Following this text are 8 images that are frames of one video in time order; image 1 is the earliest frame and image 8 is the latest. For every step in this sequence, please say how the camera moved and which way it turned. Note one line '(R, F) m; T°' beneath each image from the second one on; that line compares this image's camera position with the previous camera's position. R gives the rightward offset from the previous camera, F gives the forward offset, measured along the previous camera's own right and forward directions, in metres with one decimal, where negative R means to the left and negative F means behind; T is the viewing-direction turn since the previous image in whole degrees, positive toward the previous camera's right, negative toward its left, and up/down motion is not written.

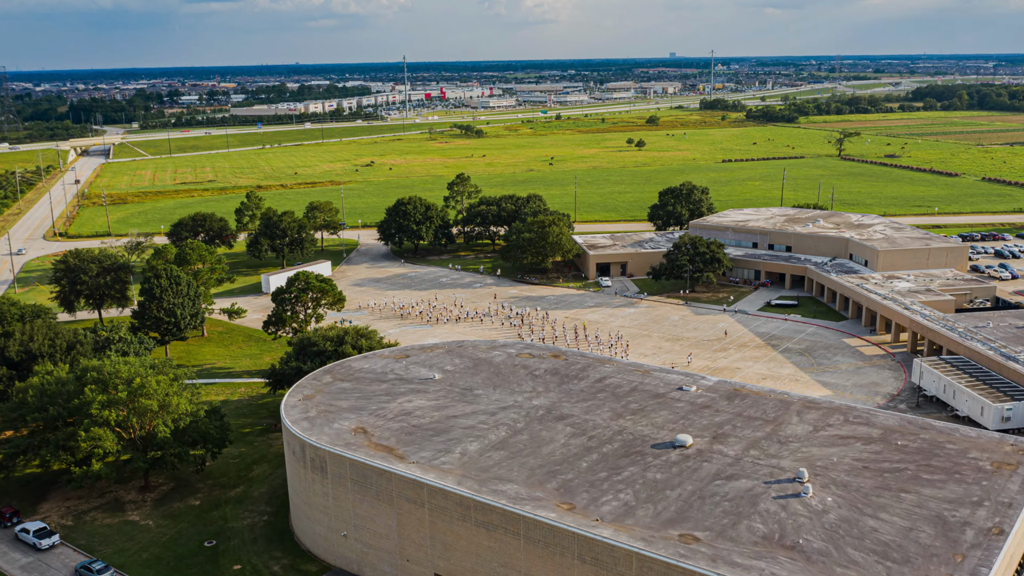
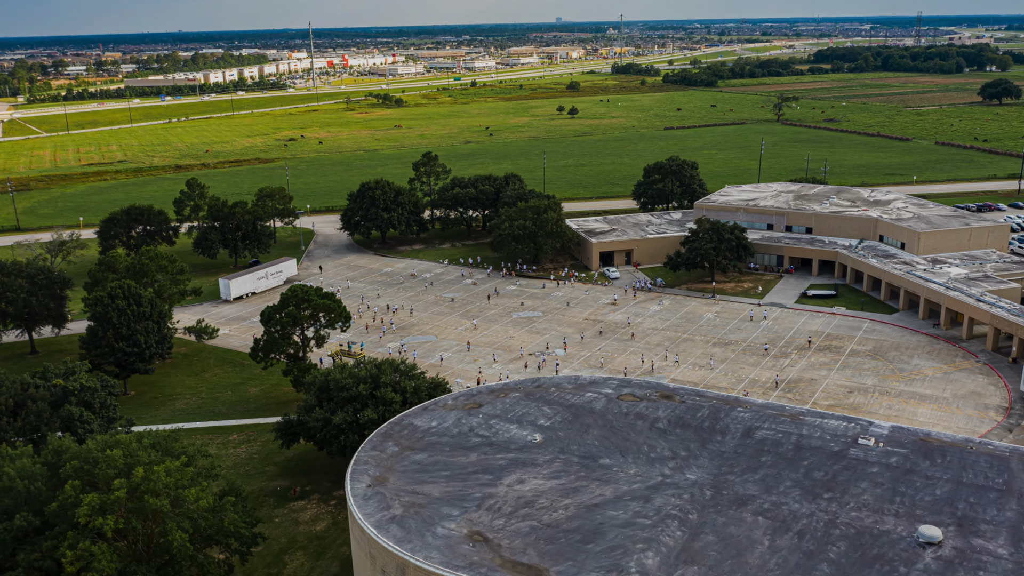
(-11.3, +14.9) m; +6°
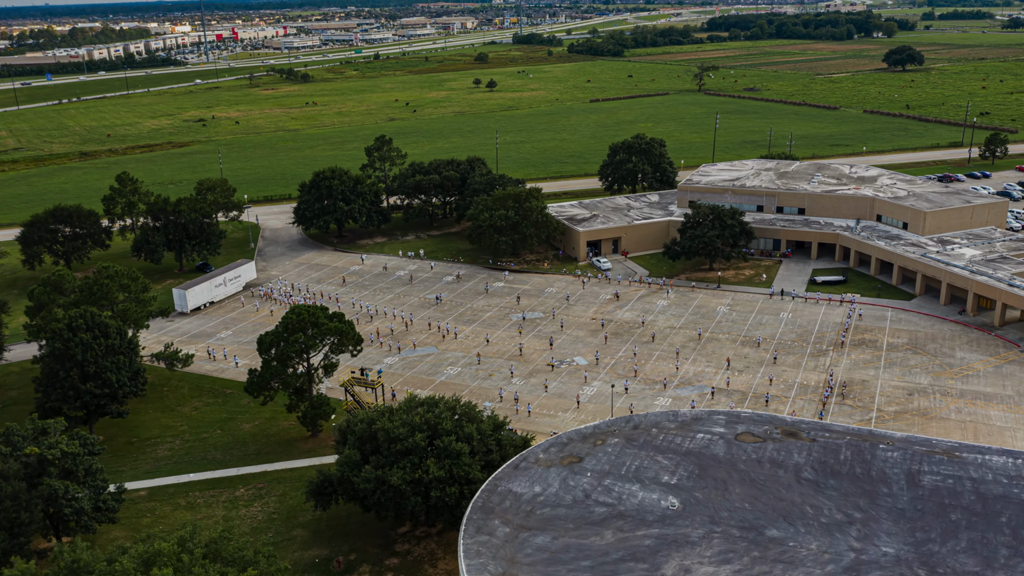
(-9.6, +9.7) m; +6°
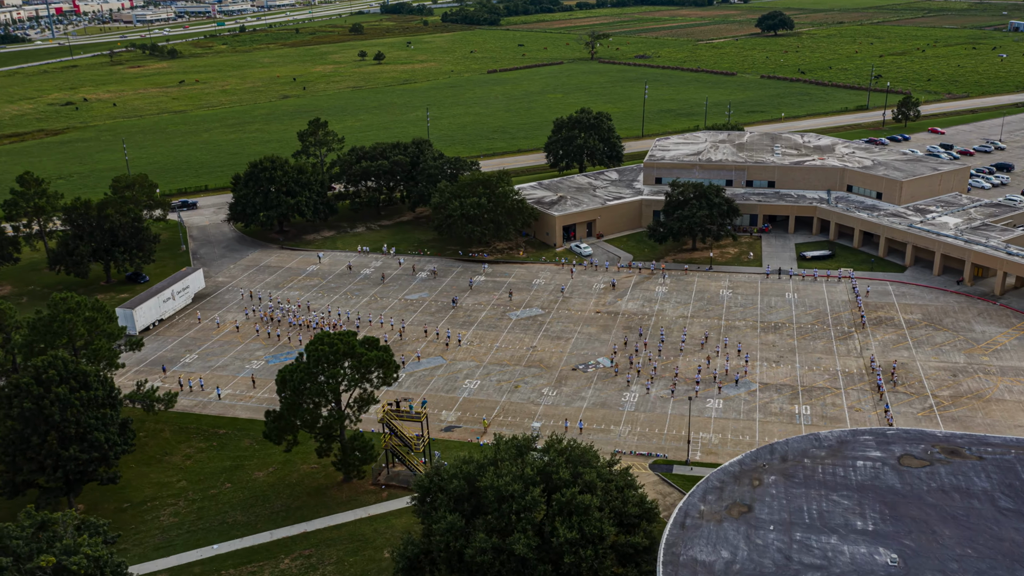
(-11.3, +8.1) m; +8°
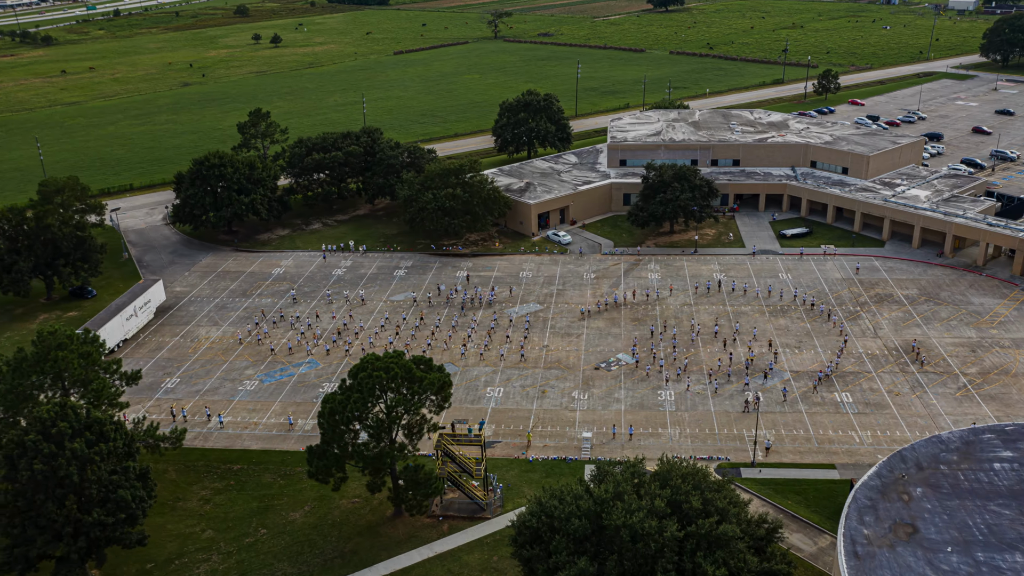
(-9.2, +5.1) m; +7°
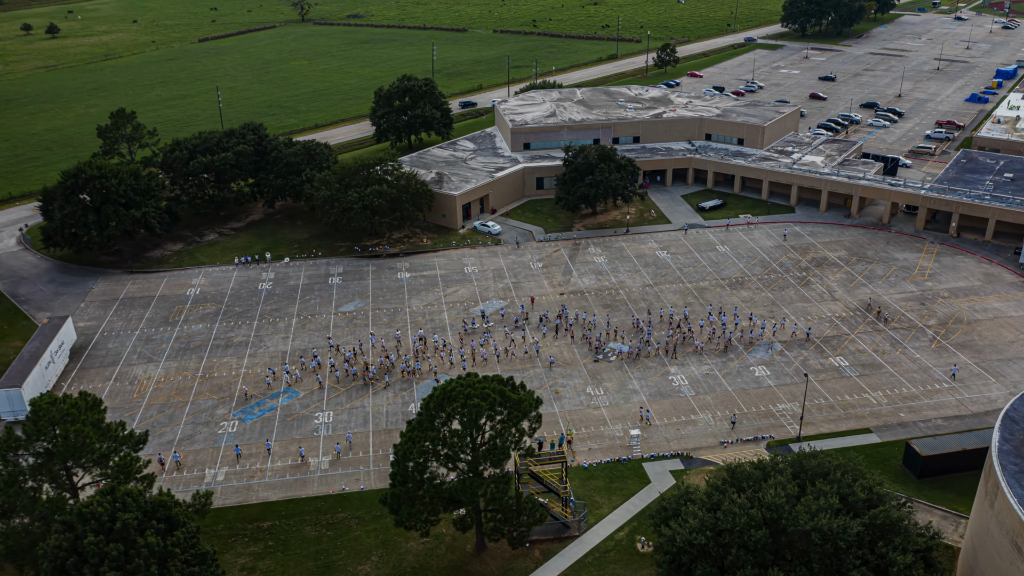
(-13.5, +4.6) m; +13°
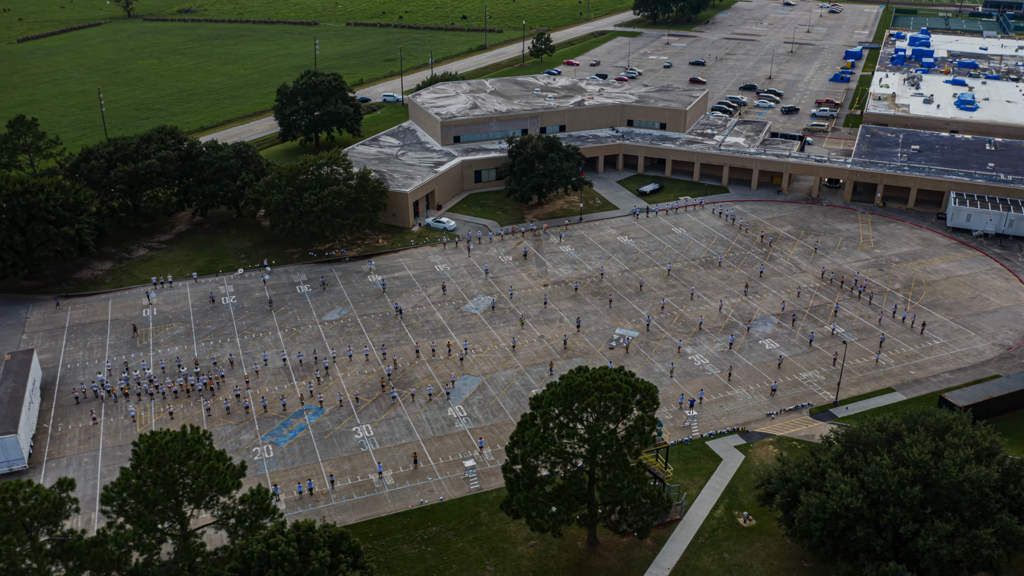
(-13.2, +1.8) m; +11°
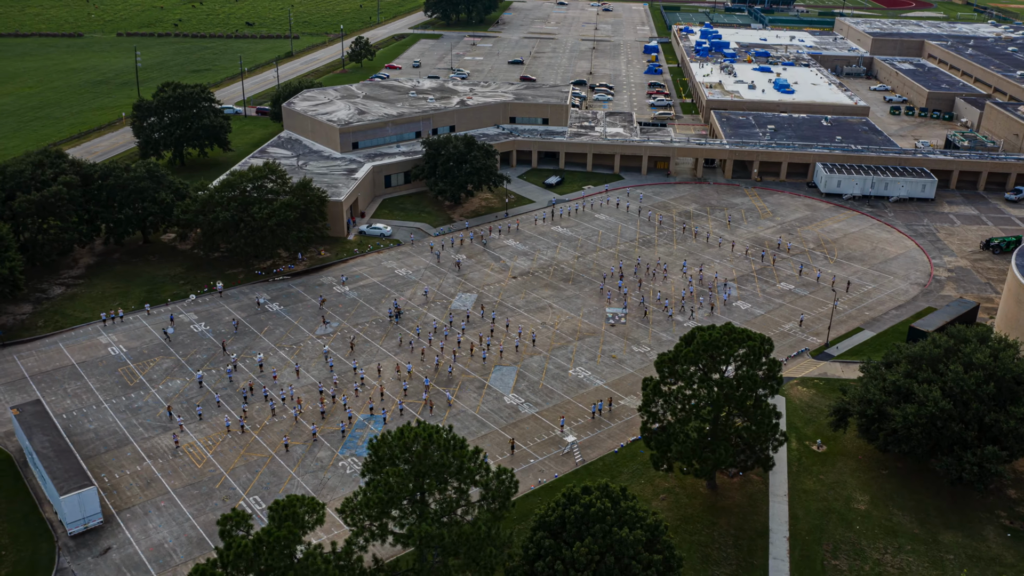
(-19.3, -1.1) m; +15°
